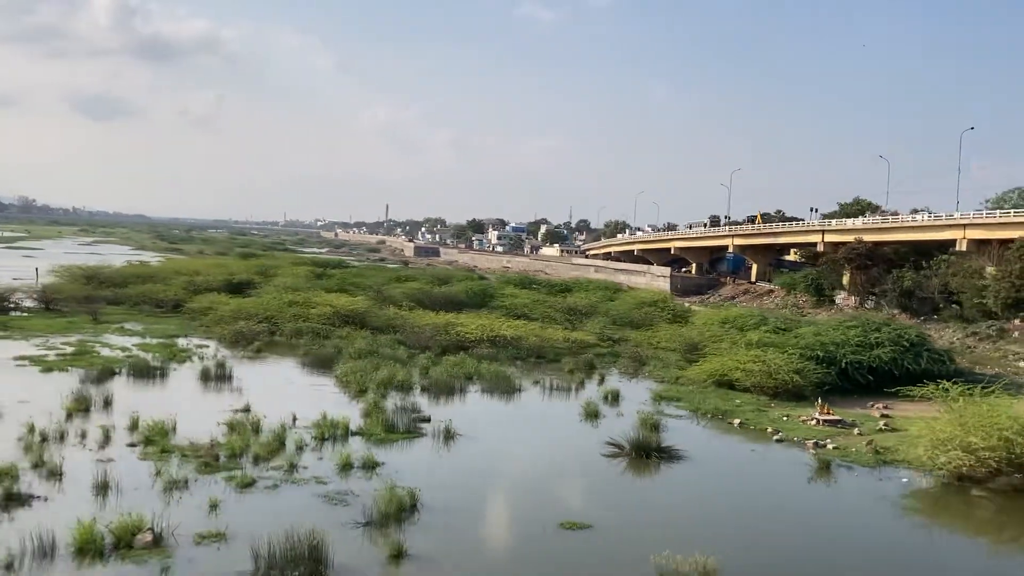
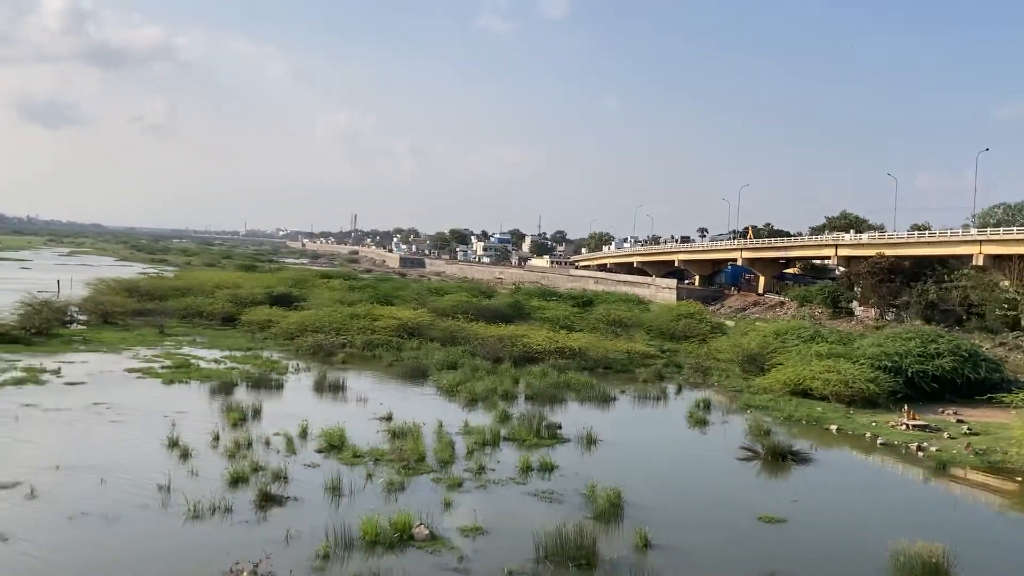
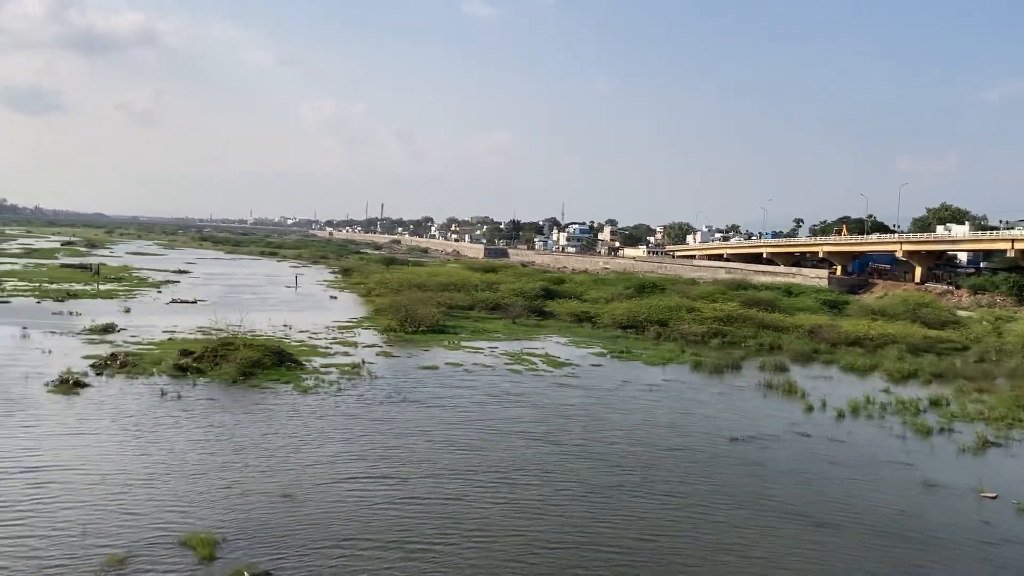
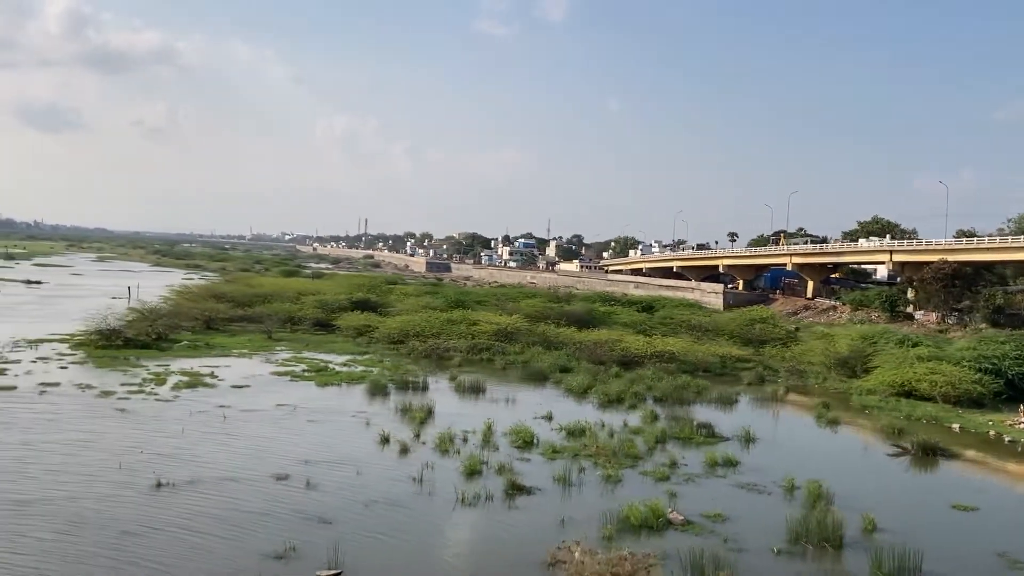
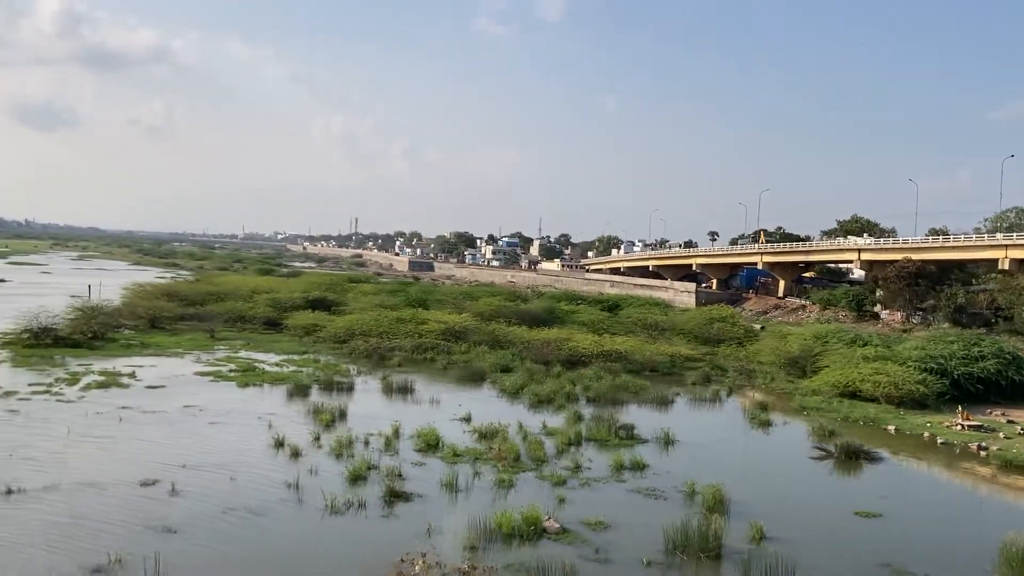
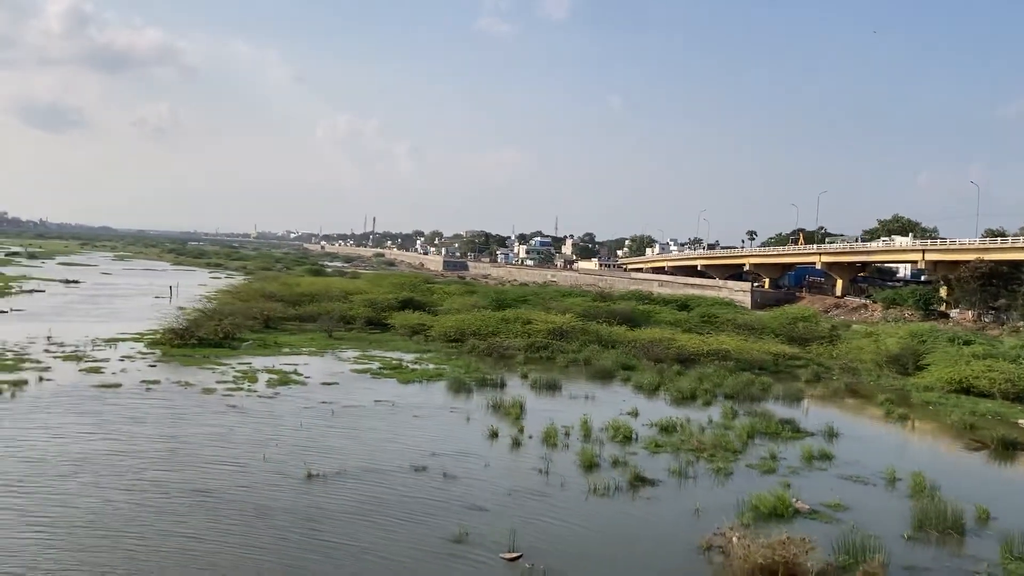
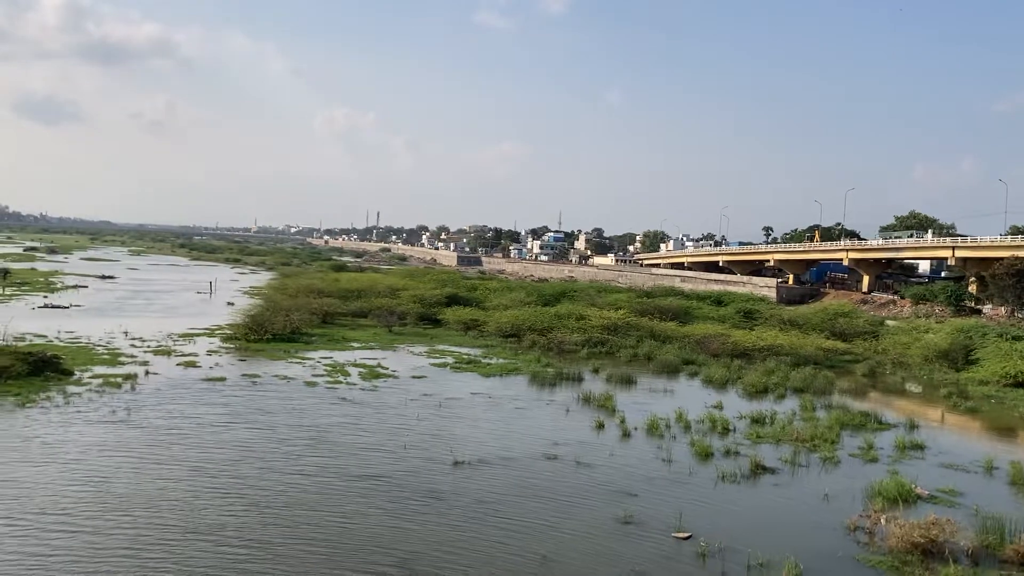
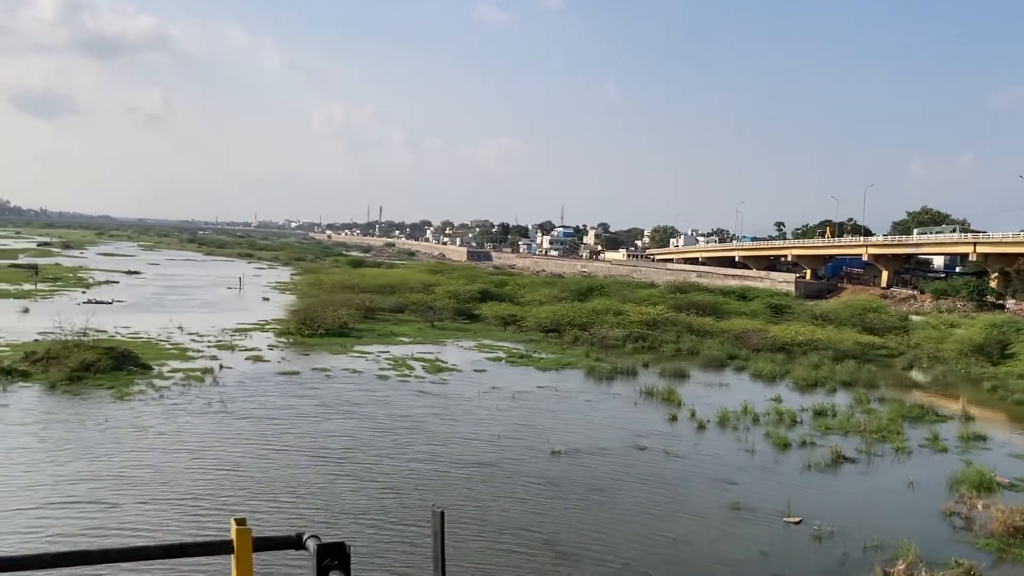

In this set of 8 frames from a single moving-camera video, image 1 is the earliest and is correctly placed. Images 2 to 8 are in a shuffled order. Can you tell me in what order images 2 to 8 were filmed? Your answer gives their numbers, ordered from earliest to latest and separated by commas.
2, 5, 4, 6, 7, 8, 3
